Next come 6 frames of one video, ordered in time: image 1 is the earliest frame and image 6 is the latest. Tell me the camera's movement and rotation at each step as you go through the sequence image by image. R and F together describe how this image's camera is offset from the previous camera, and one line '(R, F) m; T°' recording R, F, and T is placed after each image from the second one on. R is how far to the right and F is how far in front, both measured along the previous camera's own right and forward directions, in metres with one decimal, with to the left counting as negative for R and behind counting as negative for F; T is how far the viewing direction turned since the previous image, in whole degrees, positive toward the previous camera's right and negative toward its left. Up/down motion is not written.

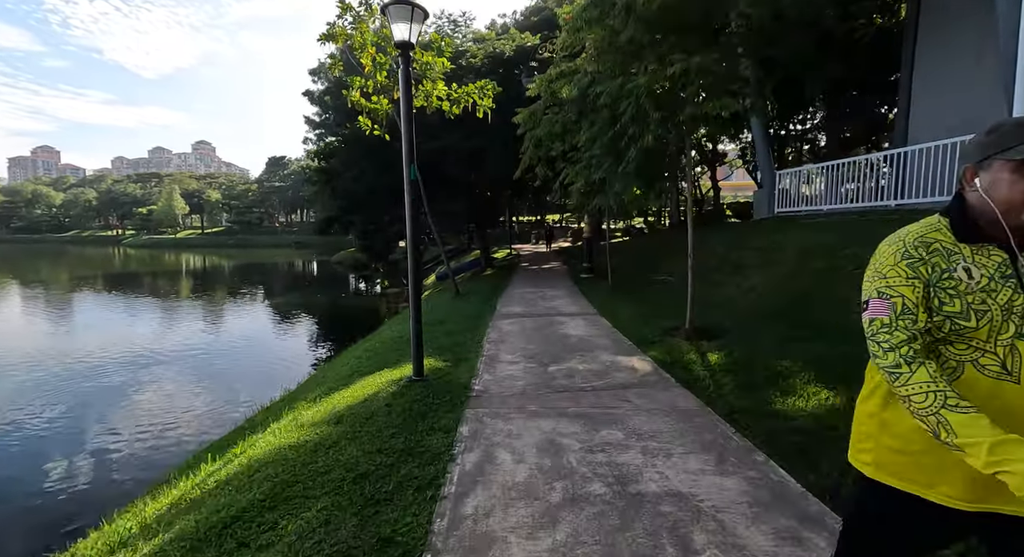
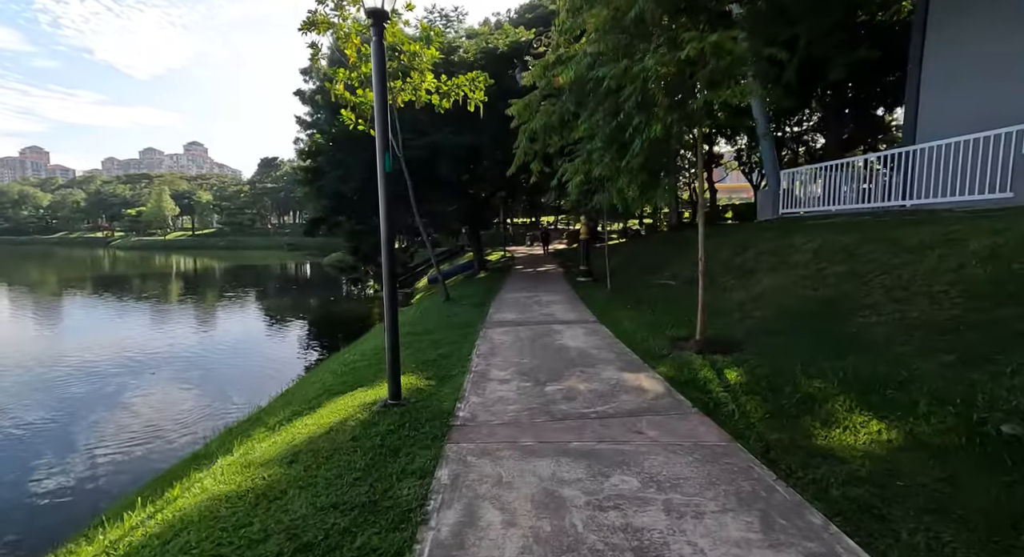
(0.0, +0.6) m; +1°
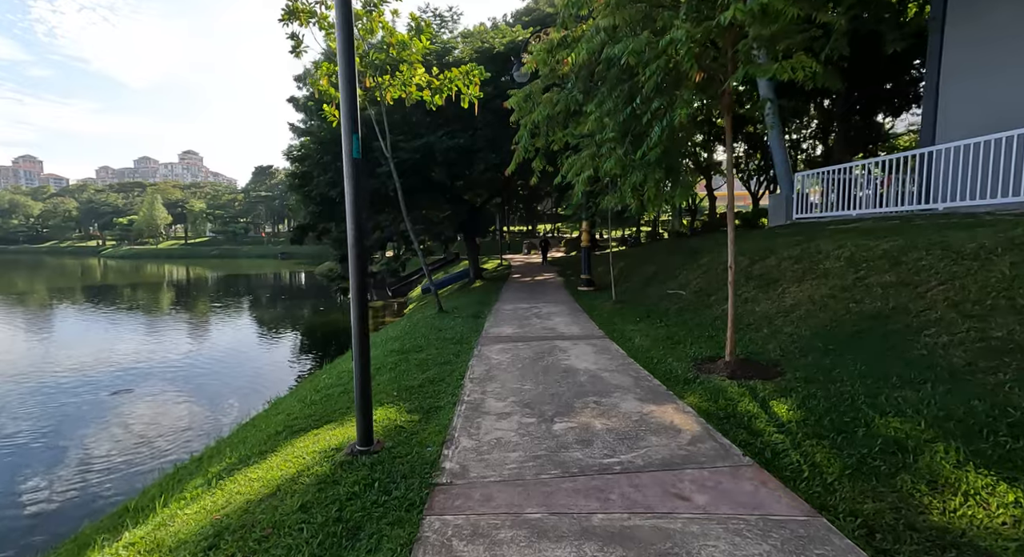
(0.0, +0.8) m; 0°
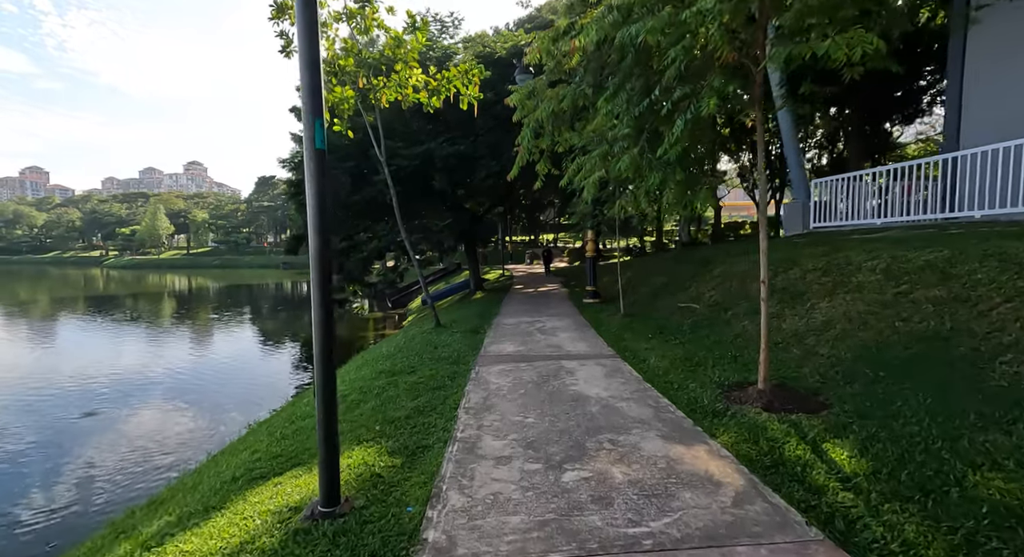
(0.0, +0.6) m; 0°
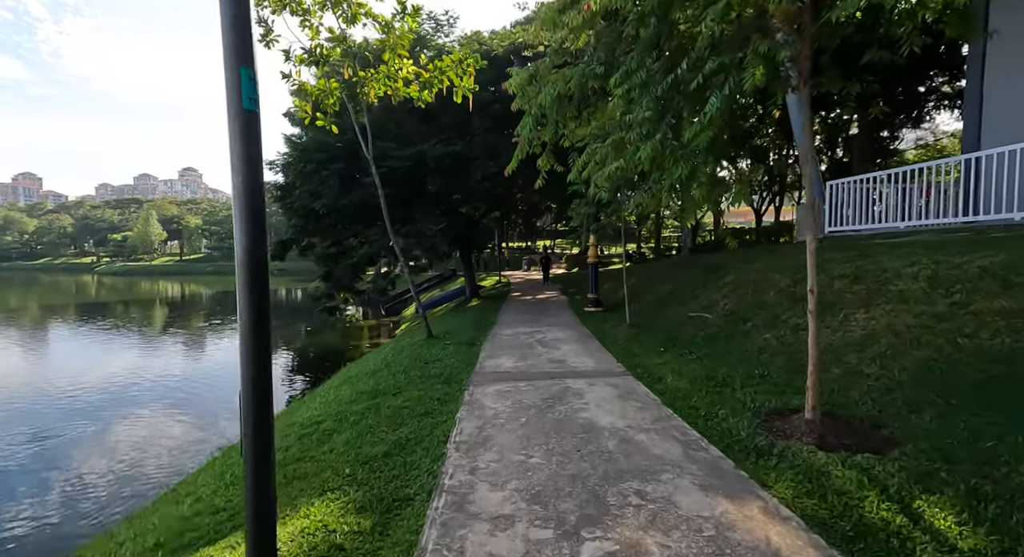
(0.0, +0.7) m; 0°
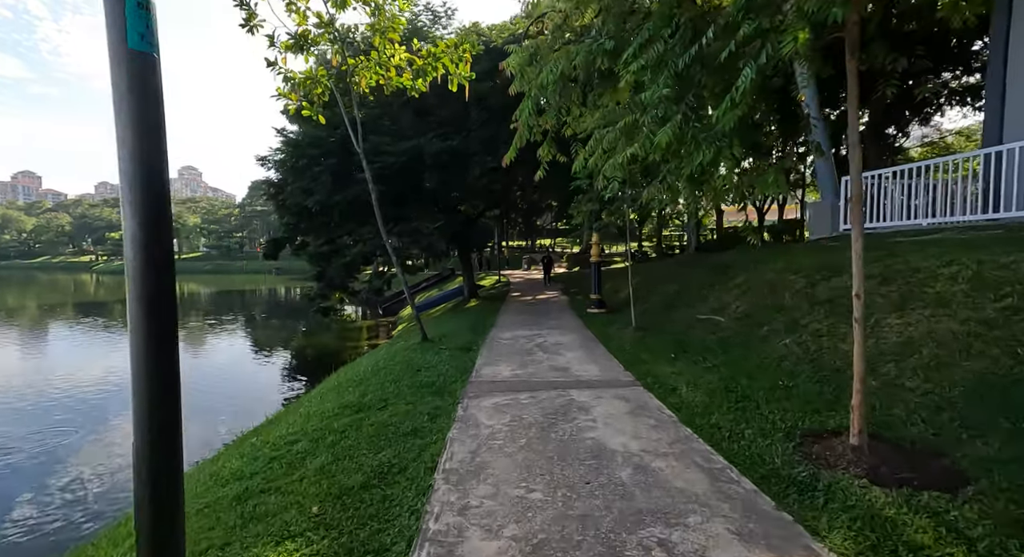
(0.0, +0.5) m; 0°
